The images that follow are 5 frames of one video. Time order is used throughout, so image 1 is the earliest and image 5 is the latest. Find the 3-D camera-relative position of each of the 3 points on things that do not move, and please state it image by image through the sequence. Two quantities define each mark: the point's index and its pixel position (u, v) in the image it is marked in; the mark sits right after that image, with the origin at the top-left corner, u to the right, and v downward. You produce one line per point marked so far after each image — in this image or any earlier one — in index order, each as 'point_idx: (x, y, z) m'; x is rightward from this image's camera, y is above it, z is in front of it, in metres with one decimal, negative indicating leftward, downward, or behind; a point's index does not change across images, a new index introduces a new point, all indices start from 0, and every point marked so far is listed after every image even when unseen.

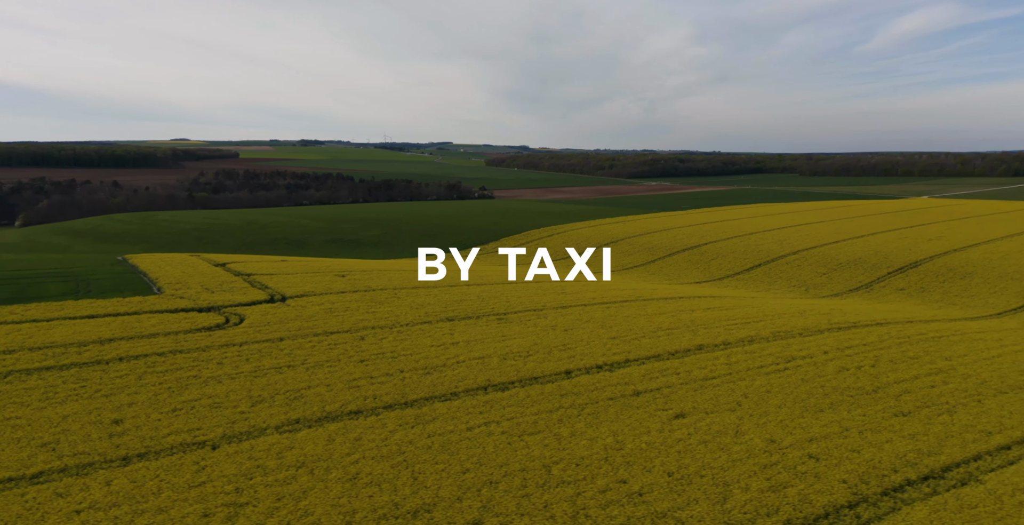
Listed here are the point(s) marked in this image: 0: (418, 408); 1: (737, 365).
0: (-1.1, -1.7, +7.4) m
1: (+3.4, -1.5, +9.7) m
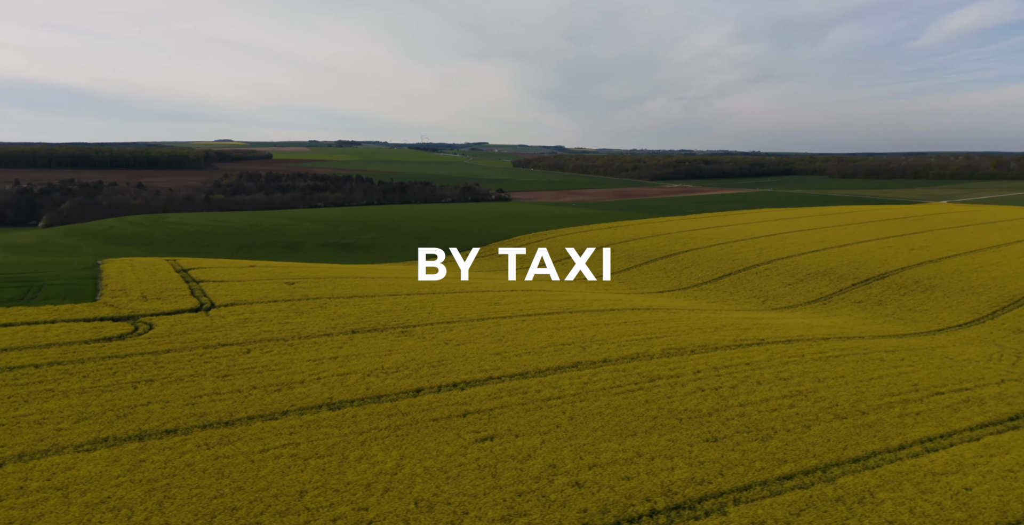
0: (-3.3, -2.0, +7.6) m
1: (+1.2, -1.8, +9.7) m
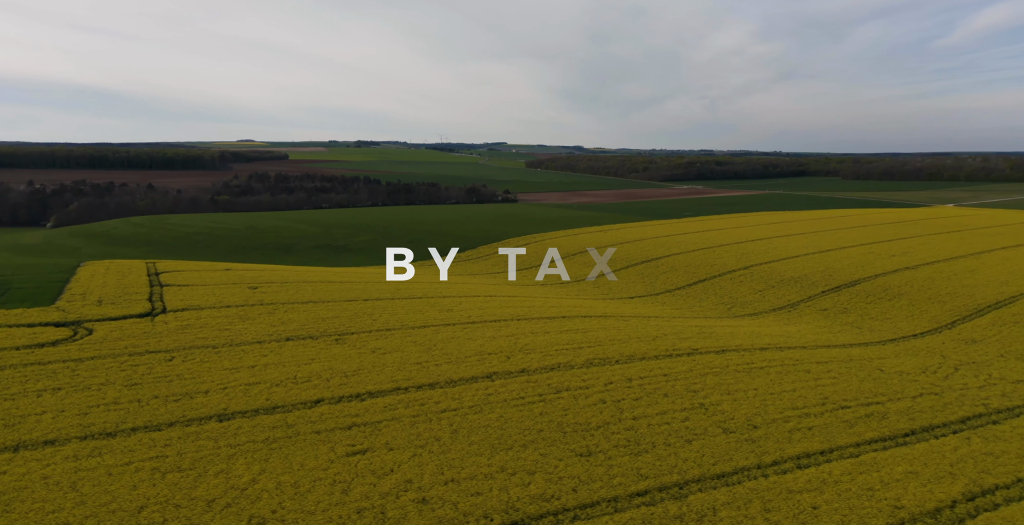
0: (-4.8, -2.1, +7.7) m
1: (-0.3, -2.0, +9.7) m
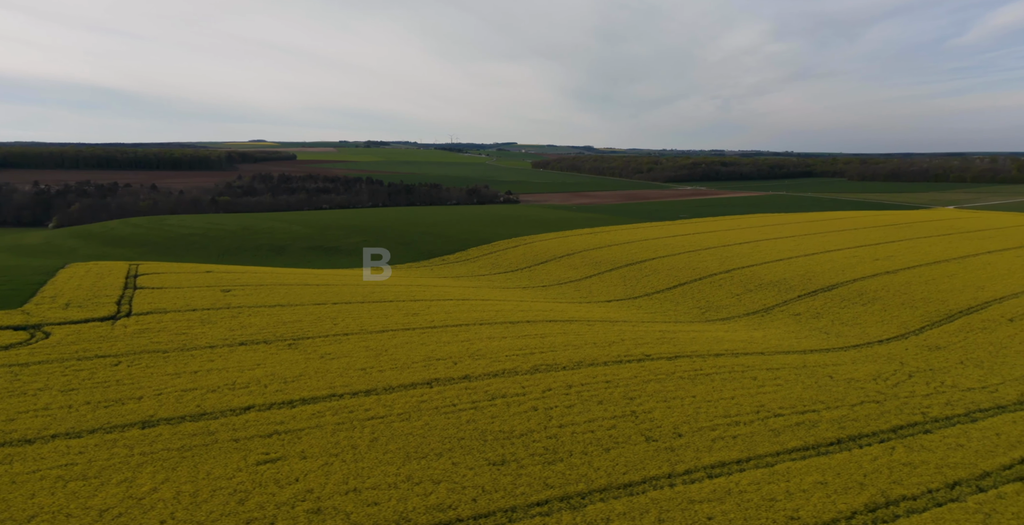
0: (-5.8, -2.2, +7.8) m
1: (-1.3, -2.1, +9.8) m
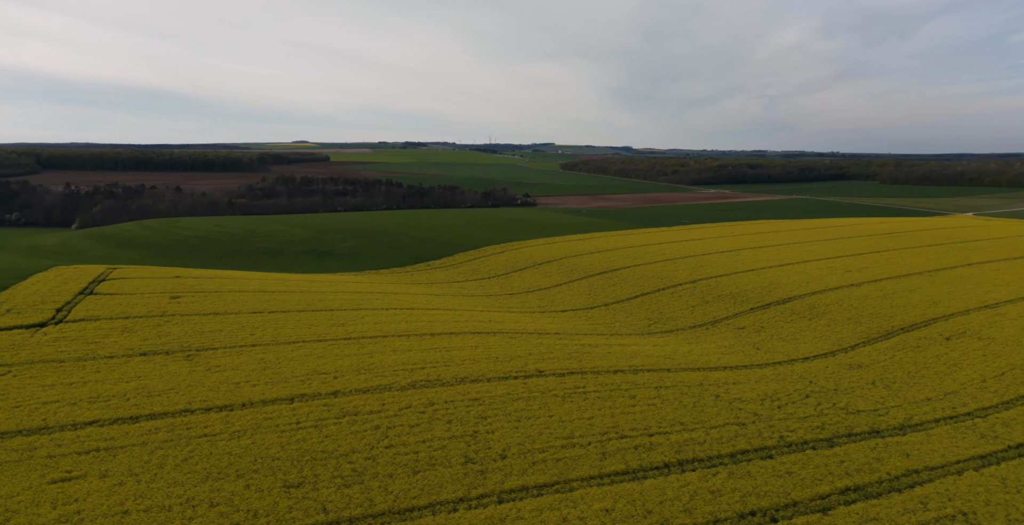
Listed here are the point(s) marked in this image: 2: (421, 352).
0: (-8.3, -2.4, +8.0) m
1: (-3.7, -2.4, +9.9) m
2: (-2.1, -2.1, +15.1) m
